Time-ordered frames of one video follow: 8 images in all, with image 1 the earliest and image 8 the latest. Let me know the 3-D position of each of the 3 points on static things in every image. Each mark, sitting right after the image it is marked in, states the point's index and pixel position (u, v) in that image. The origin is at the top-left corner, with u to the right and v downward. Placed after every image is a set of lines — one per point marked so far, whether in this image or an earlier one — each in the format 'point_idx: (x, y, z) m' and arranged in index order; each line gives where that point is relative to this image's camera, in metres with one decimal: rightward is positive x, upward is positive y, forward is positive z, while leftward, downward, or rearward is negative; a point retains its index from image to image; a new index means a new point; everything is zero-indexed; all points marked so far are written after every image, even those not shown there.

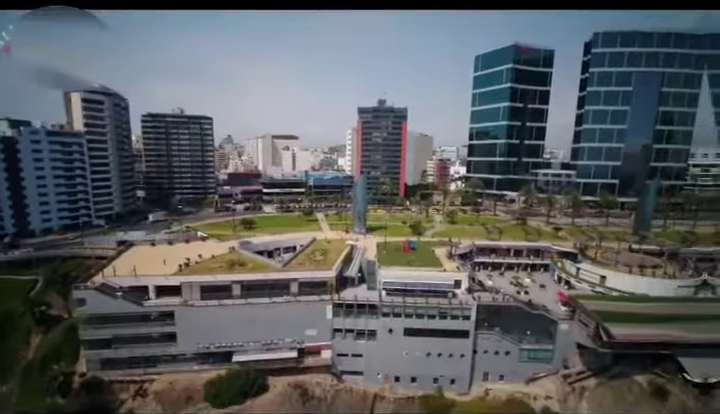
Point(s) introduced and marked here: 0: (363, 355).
0: (+0.1, -2.6, +6.1) m
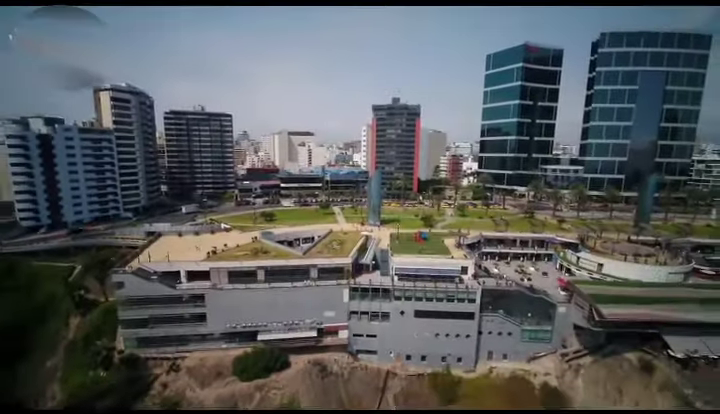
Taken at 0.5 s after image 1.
0: (+0.3, -2.5, +6.6) m
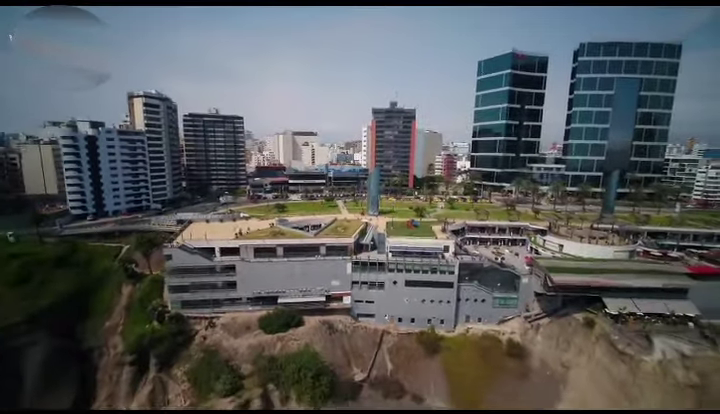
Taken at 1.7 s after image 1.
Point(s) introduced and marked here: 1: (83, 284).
0: (+0.3, -2.2, +8.0) m
1: (-6.2, -1.7, +7.7) m
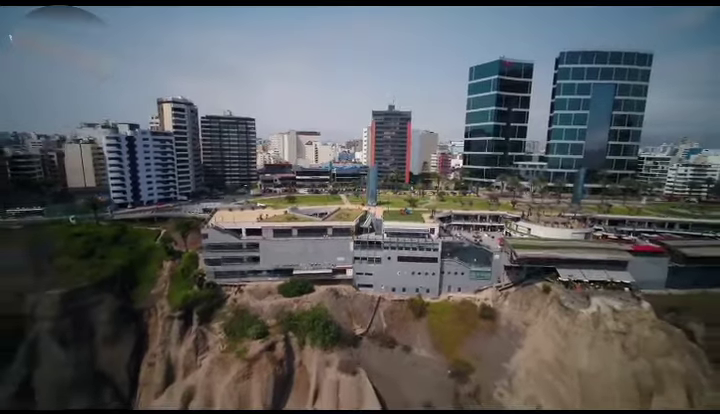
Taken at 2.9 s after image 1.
0: (+0.4, -1.9, +9.7) m
1: (-6.2, -1.4, +9.4) m
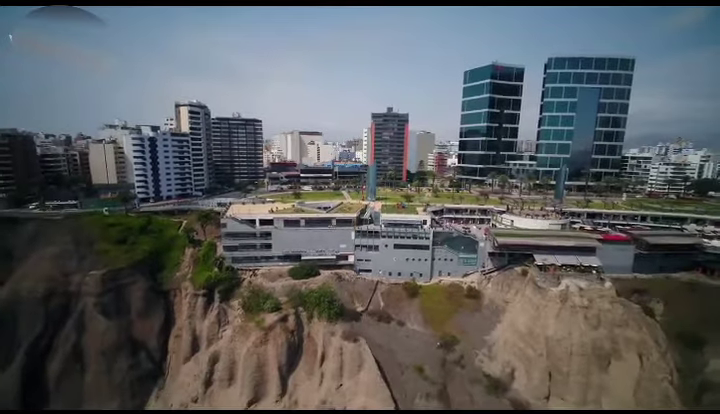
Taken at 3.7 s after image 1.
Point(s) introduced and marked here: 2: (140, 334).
0: (+0.4, -1.7, +10.9) m
1: (-6.2, -1.2, +10.6) m
2: (-5.8, -3.4, +9.0) m
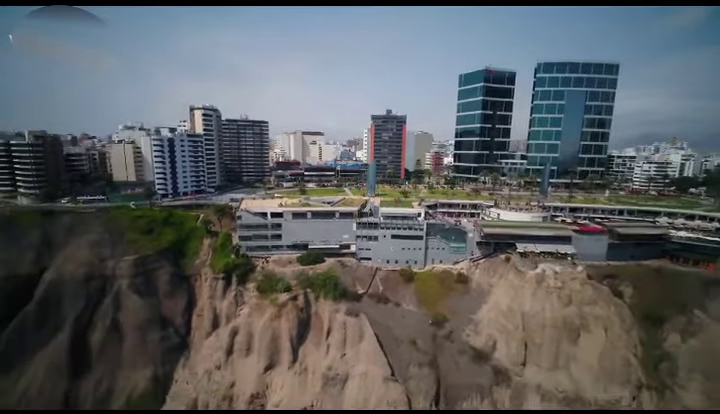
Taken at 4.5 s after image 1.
0: (+0.4, -1.5, +12.1) m
1: (-6.2, -1.0, +11.8) m
2: (-5.8, -3.2, +10.2) m
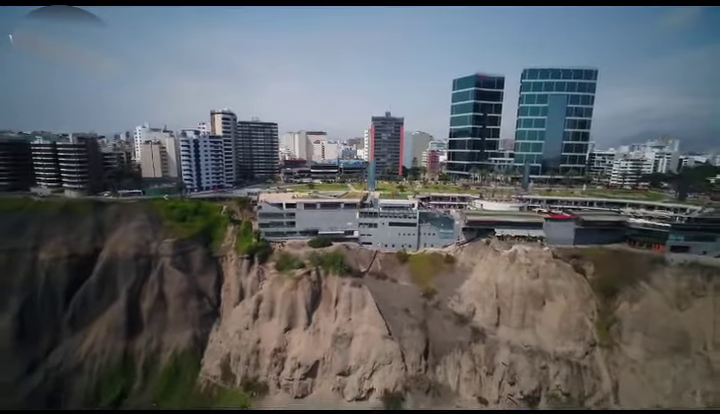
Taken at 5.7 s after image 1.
0: (+0.5, -1.1, +14.1) m
1: (-6.1, -0.6, +13.8) m
2: (-5.7, -2.8, +12.2) m
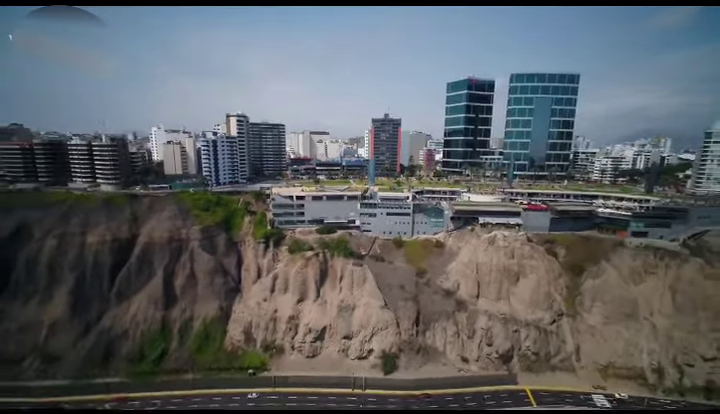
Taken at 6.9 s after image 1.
0: (+0.5, -0.8, +16.1) m
1: (-6.0, -0.3, +15.7) m
2: (-5.6, -2.5, +14.1) m
